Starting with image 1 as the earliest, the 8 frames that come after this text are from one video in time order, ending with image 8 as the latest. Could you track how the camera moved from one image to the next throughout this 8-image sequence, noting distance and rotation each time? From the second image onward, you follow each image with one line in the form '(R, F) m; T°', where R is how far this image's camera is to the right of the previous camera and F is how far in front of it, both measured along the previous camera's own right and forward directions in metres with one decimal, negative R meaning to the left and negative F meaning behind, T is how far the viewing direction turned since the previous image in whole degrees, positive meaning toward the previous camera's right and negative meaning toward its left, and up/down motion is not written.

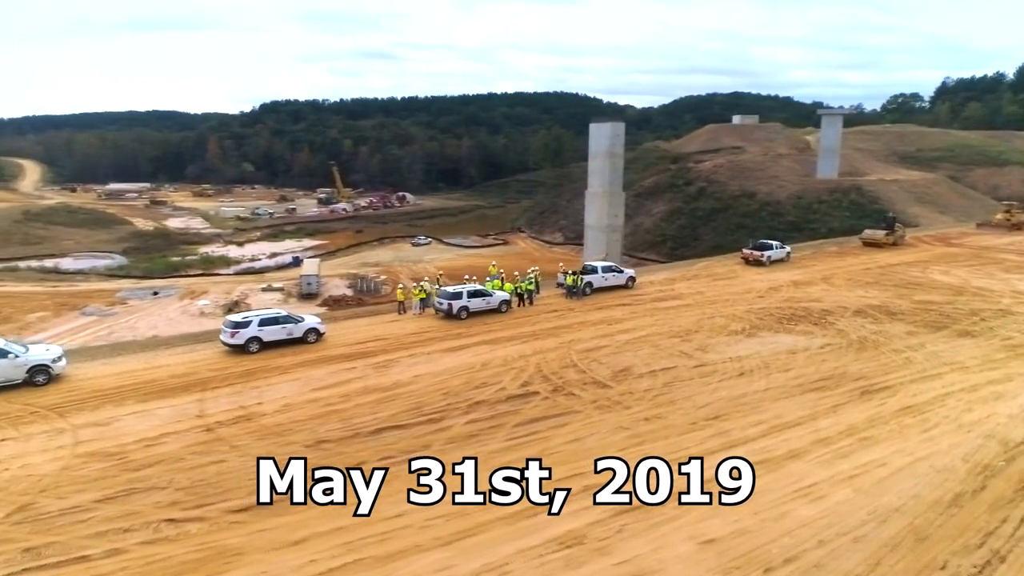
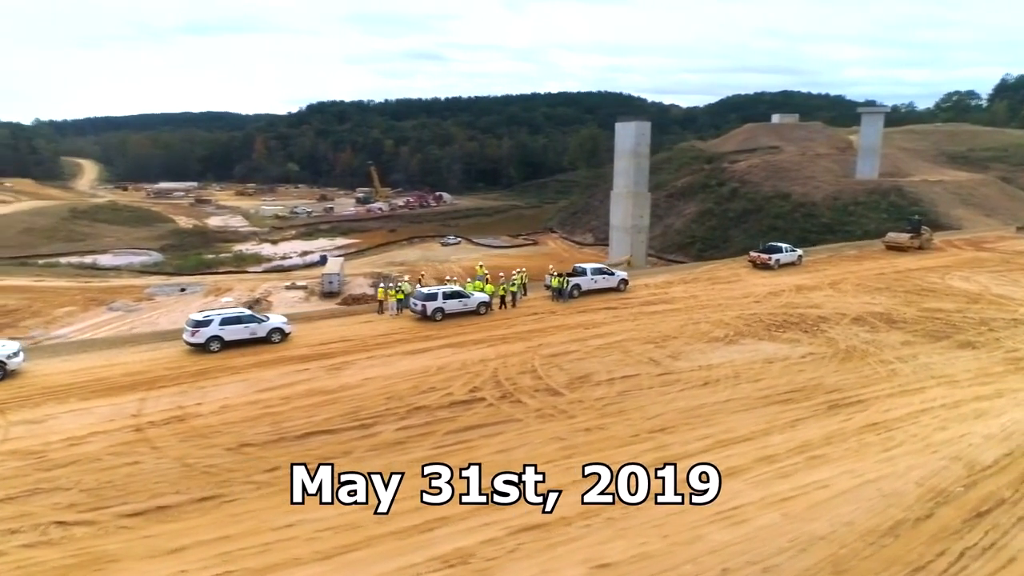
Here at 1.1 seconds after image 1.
(+2.6, +0.8) m; -4°
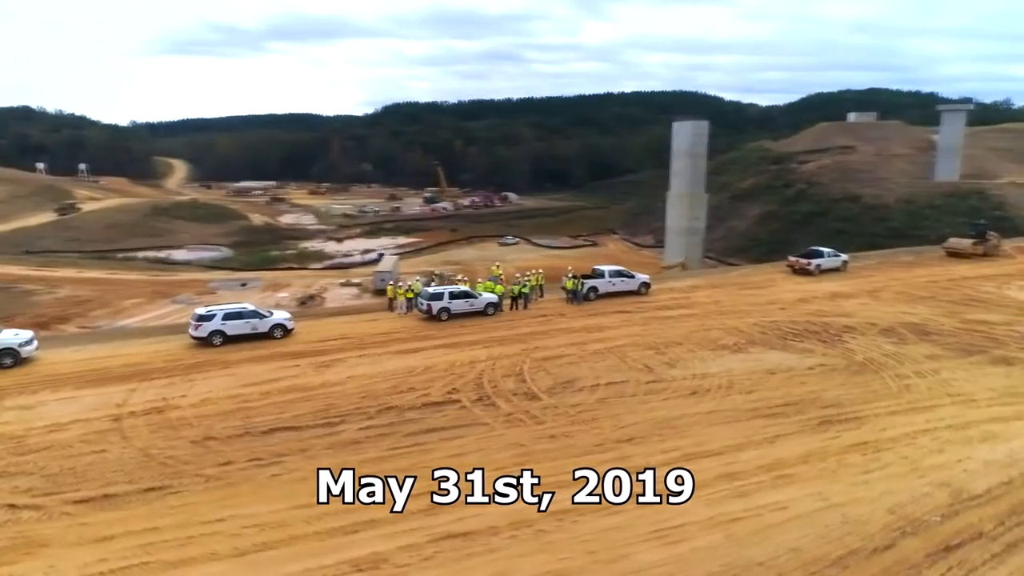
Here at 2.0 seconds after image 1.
(+2.5, +0.5) m; -6°
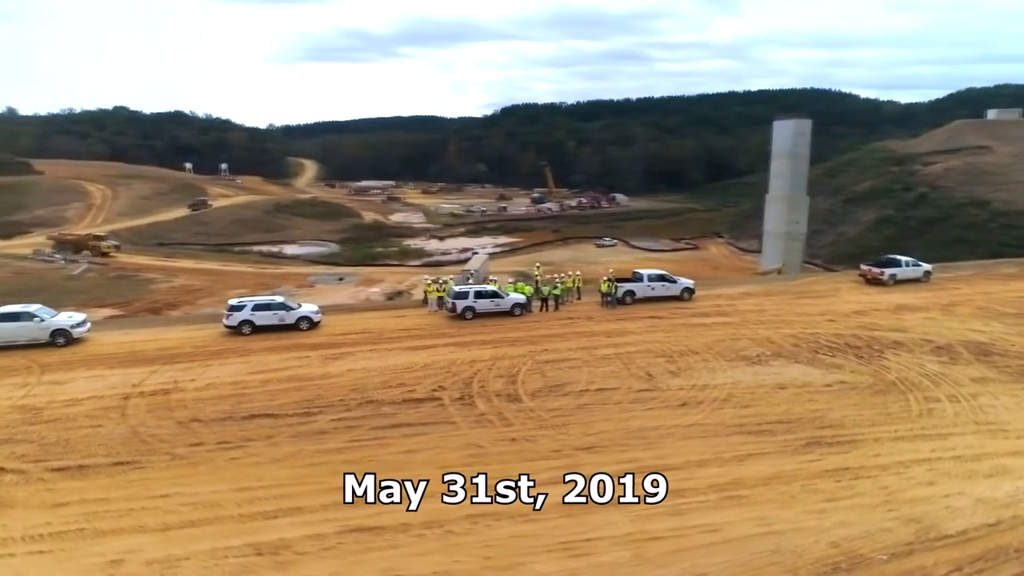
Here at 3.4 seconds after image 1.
(+3.5, +0.4) m; -9°
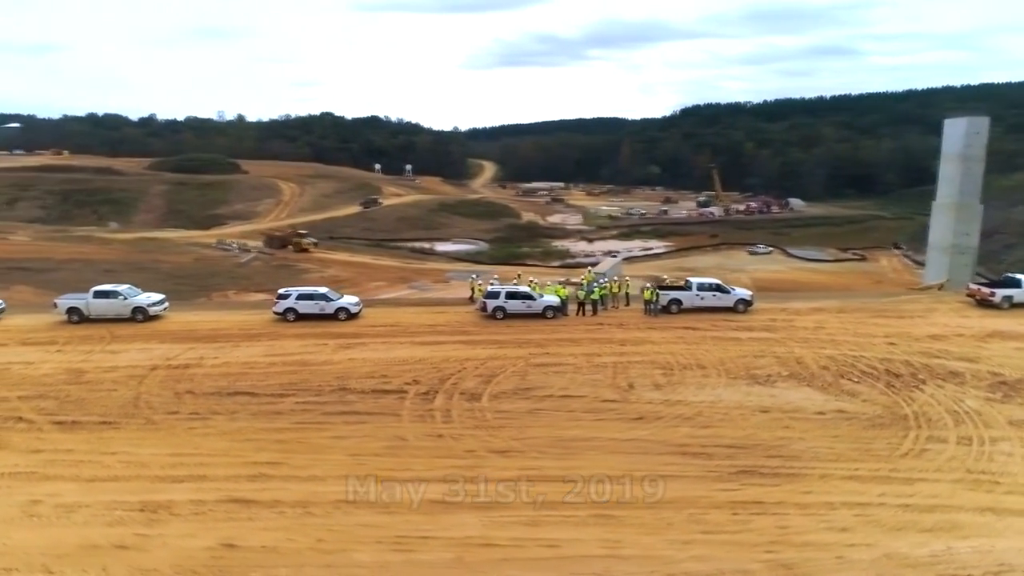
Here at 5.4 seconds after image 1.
(+5.6, +0.6) m; -14°
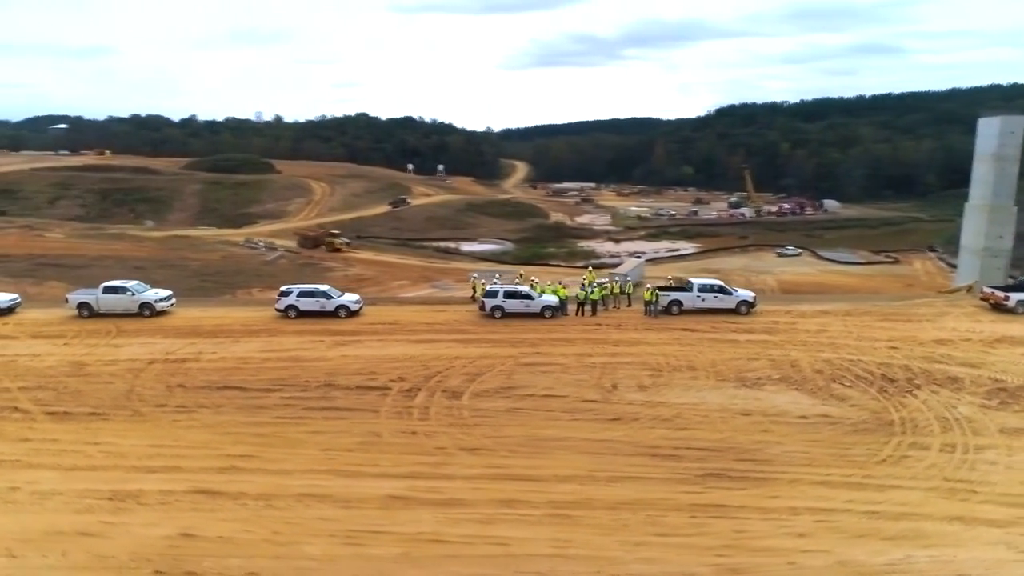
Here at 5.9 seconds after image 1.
(+1.4, 0.0) m; -3°
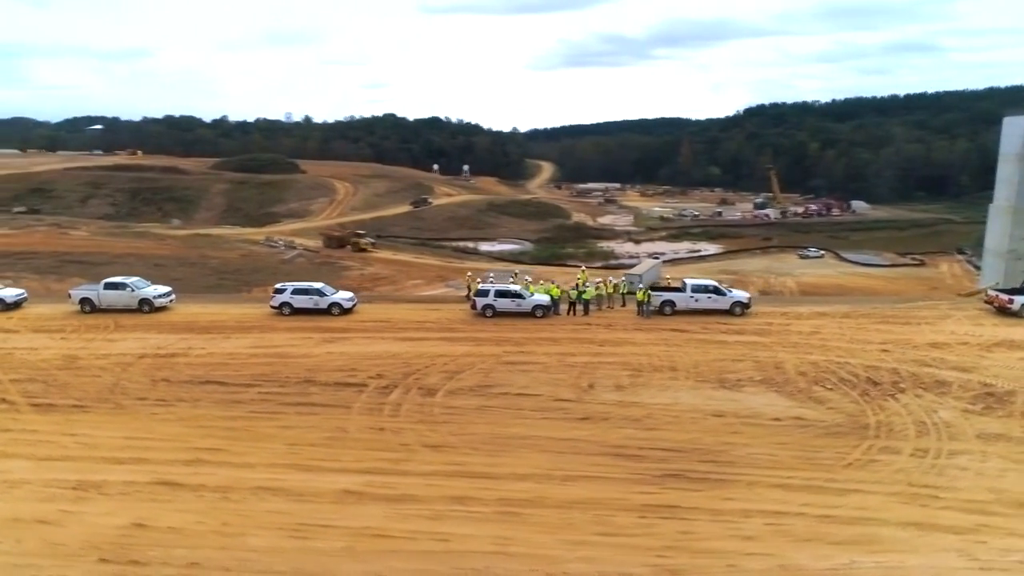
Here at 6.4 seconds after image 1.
(+1.4, 0.0) m; -2°
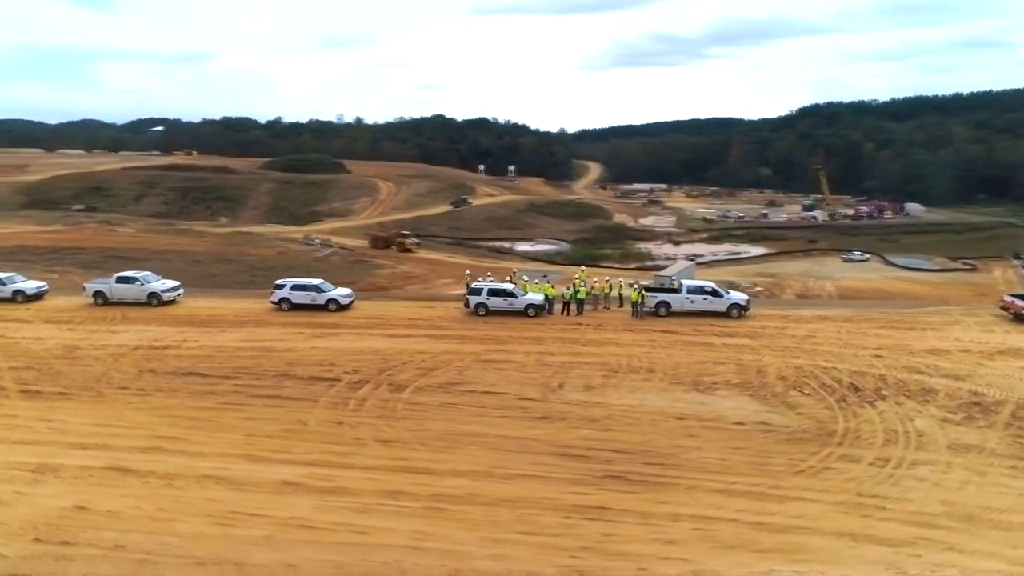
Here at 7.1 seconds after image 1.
(+2.2, +0.1) m; -4°
